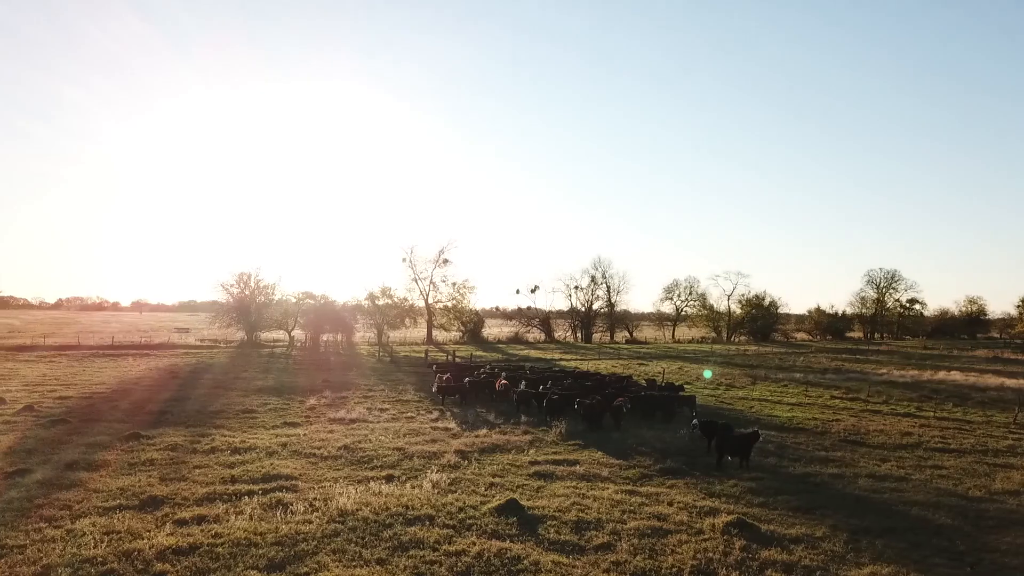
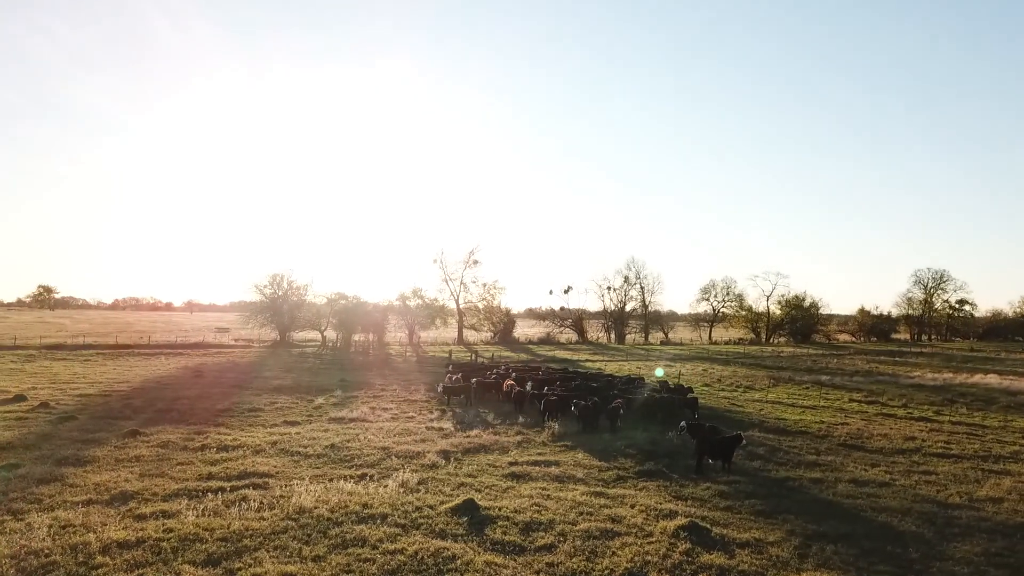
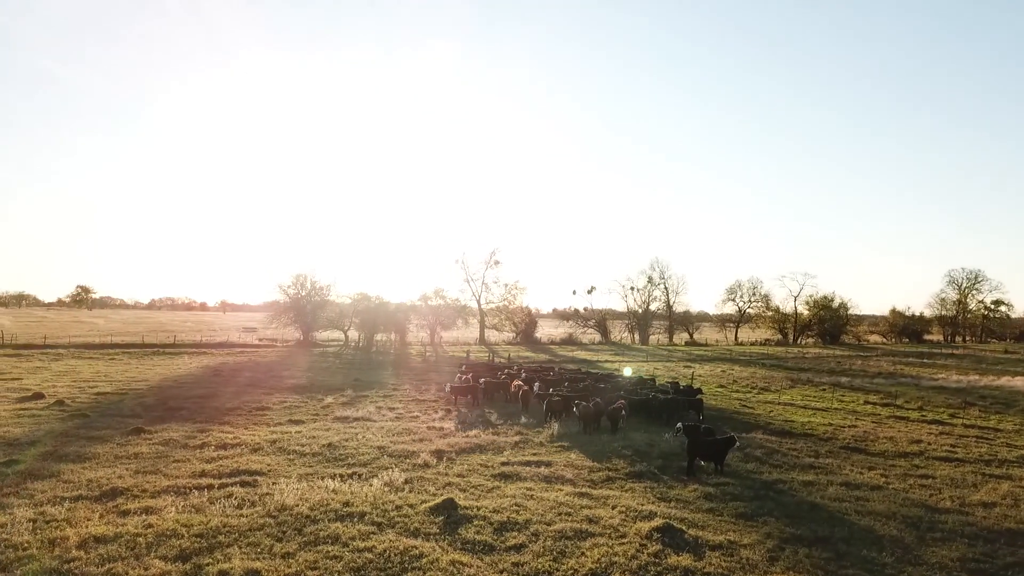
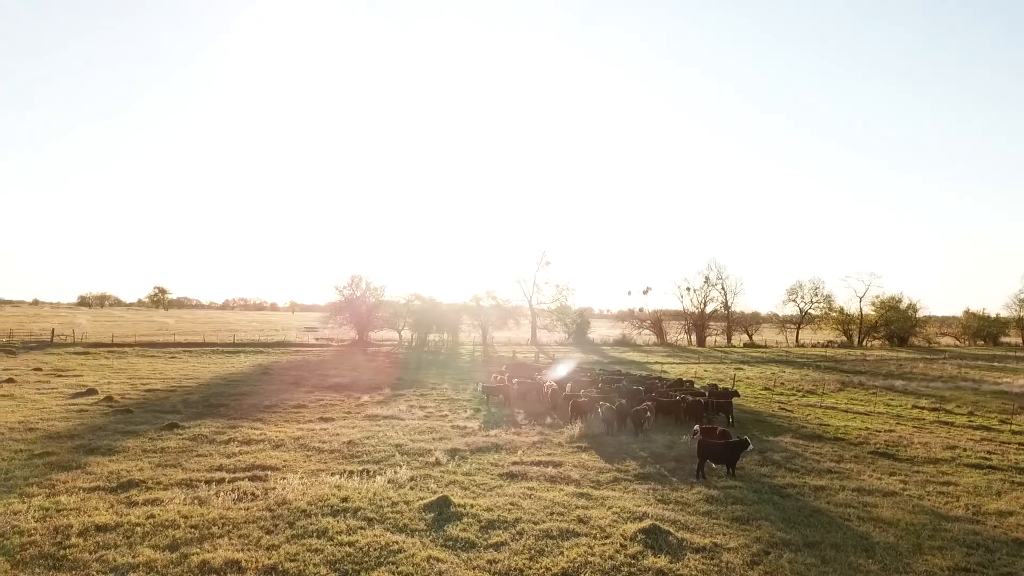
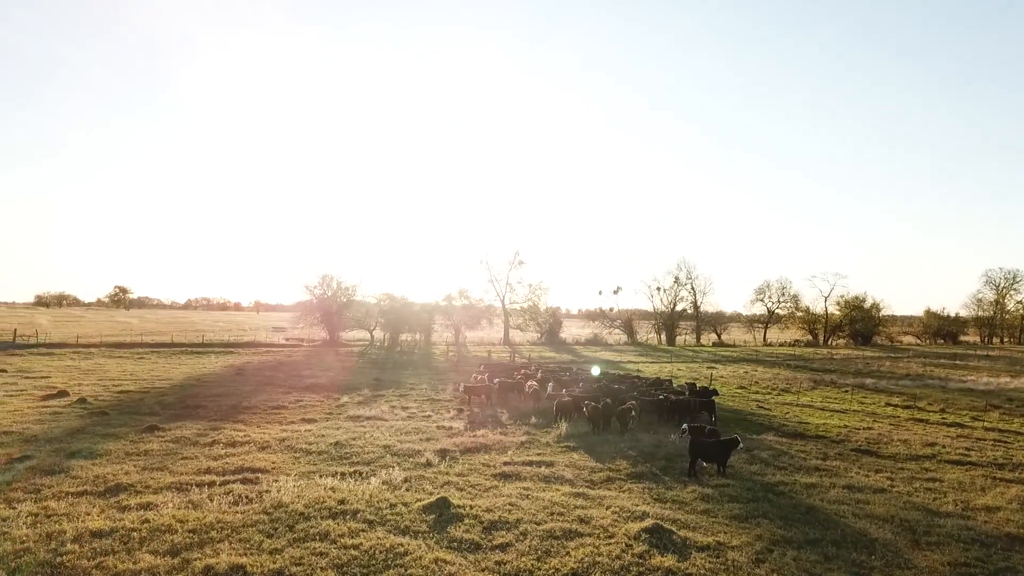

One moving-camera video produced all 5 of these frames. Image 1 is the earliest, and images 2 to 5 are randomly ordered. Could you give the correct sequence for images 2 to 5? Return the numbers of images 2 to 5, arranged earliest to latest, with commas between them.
2, 3, 5, 4
